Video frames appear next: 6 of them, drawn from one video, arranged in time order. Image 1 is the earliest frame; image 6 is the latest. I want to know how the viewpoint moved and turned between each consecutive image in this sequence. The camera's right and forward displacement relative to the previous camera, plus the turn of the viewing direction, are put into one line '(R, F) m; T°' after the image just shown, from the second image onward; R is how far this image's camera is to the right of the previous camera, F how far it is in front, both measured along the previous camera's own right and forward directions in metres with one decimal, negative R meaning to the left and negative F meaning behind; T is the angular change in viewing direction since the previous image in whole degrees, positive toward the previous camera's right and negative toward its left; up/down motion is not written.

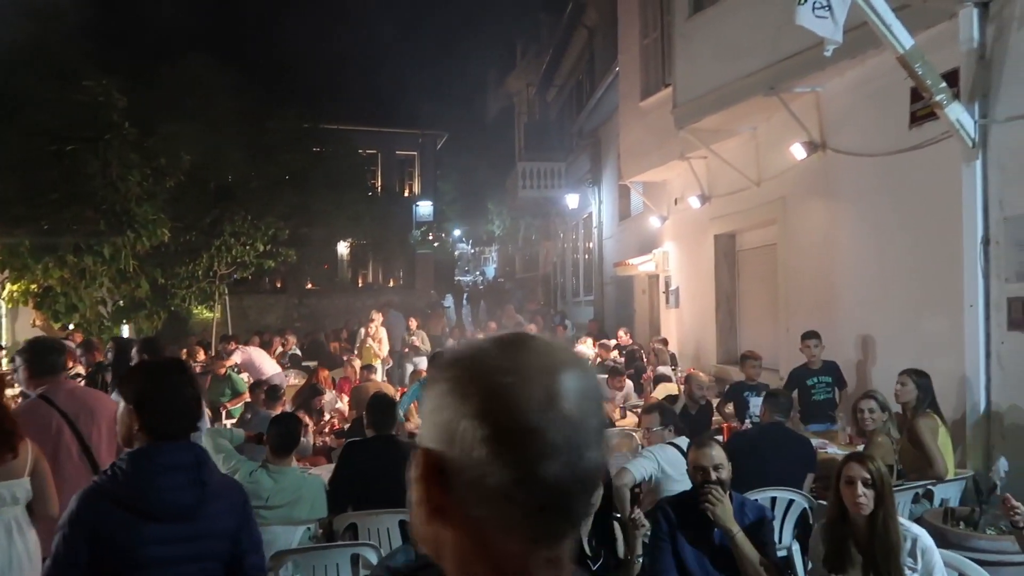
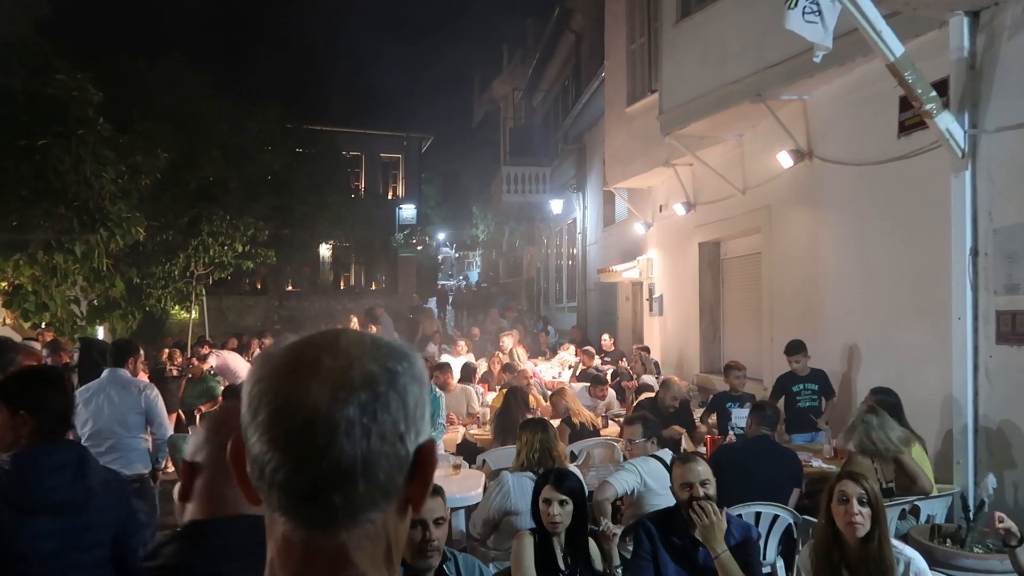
(0.0, +0.2) m; +1°
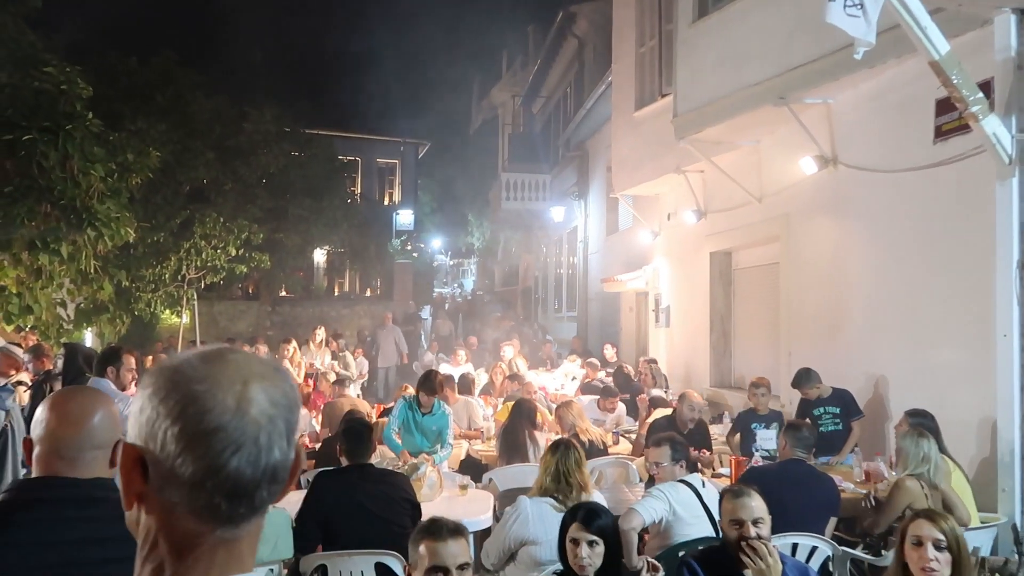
(-0.1, +0.4) m; +1°
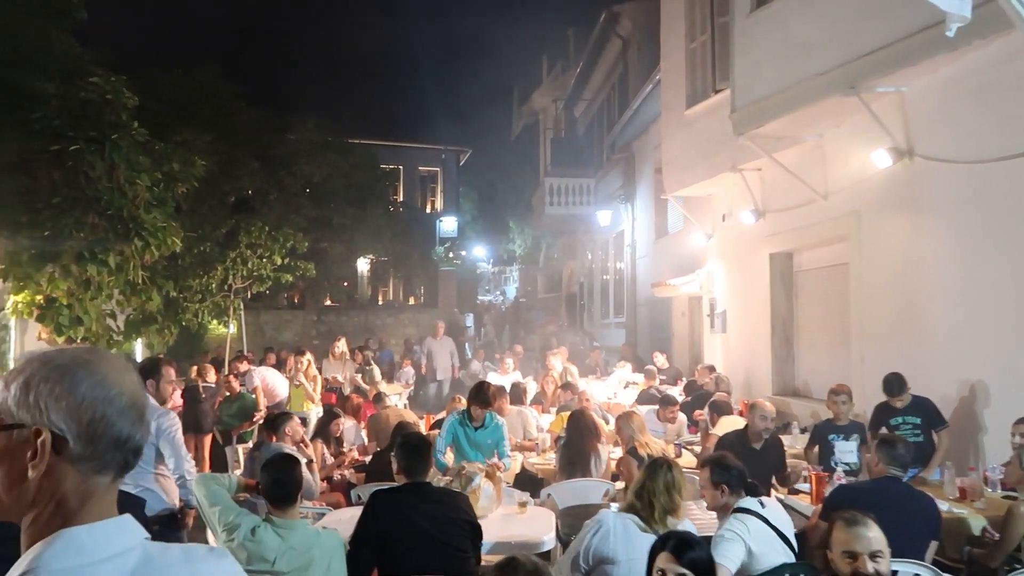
(-0.1, +0.3) m; -3°
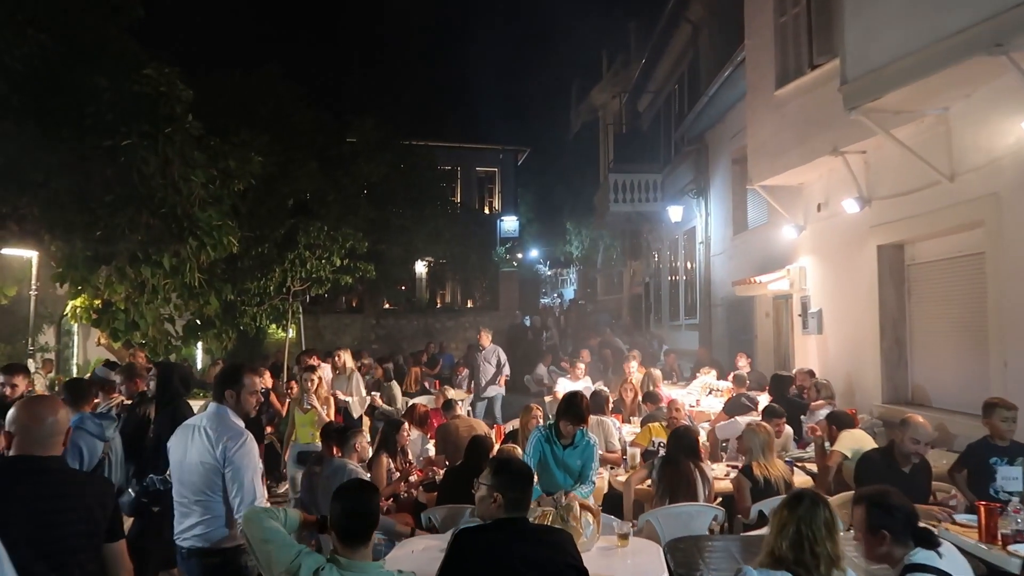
(-0.3, +0.8) m; -4°
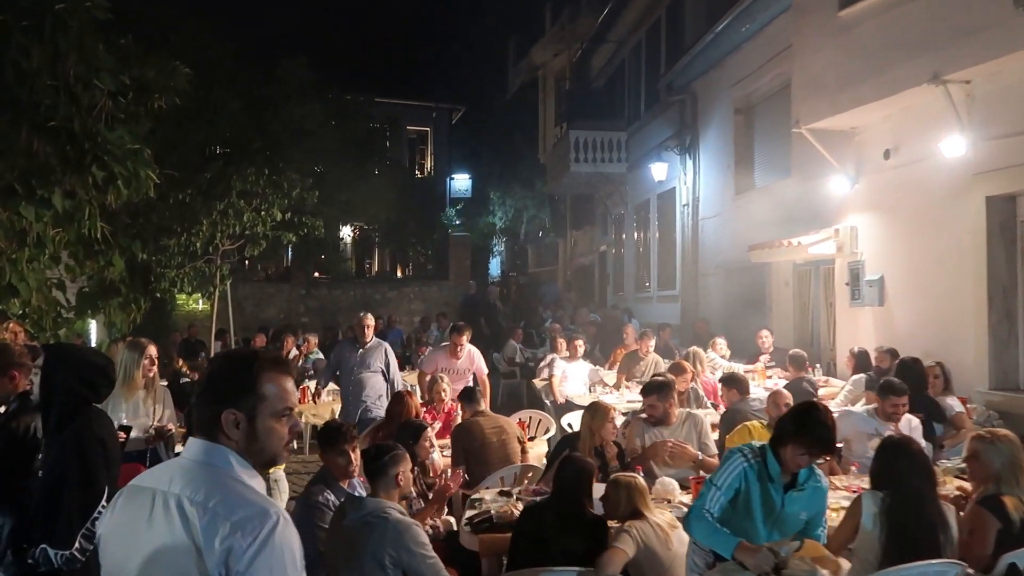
(-1.1, +2.2) m; +7°
